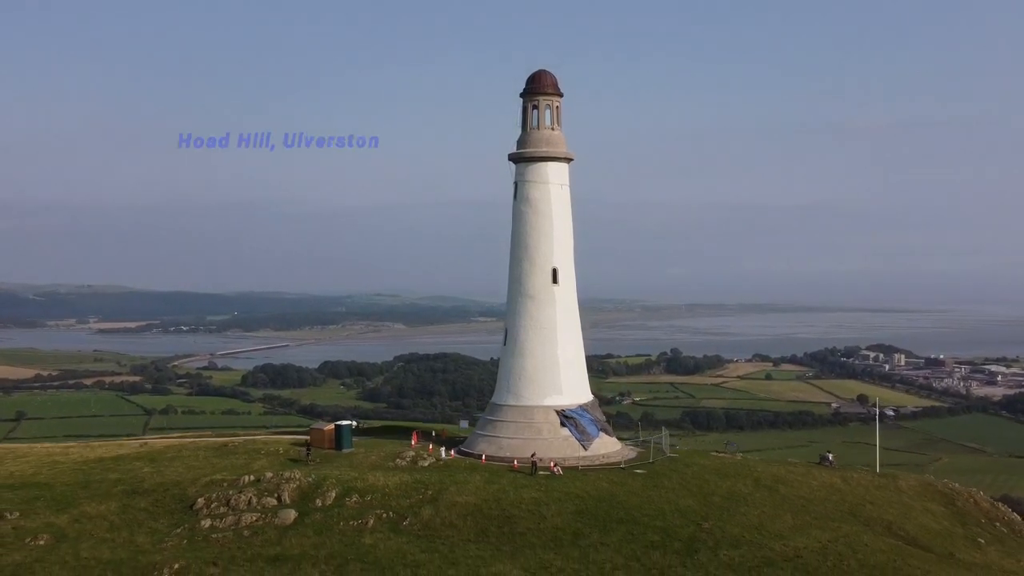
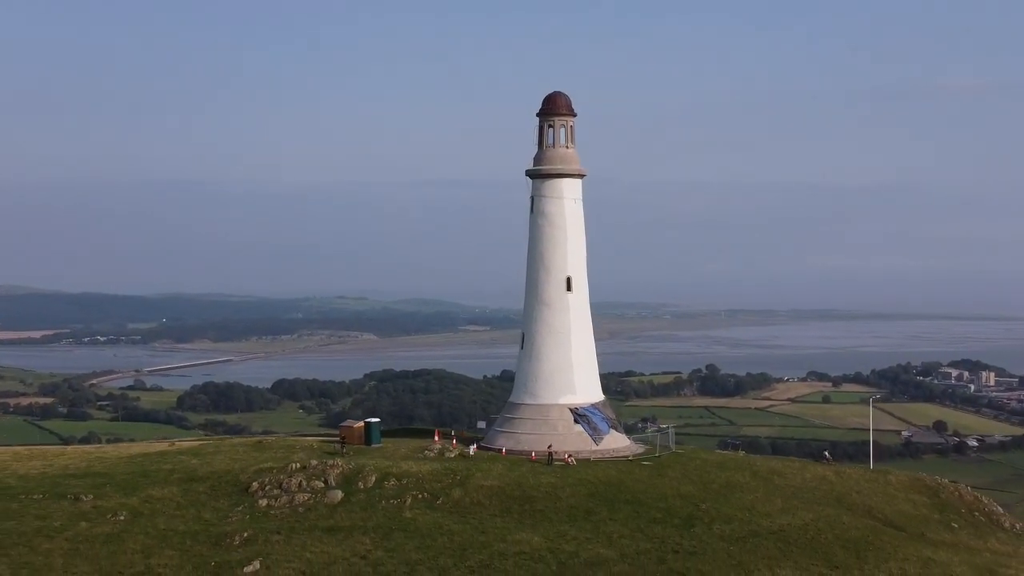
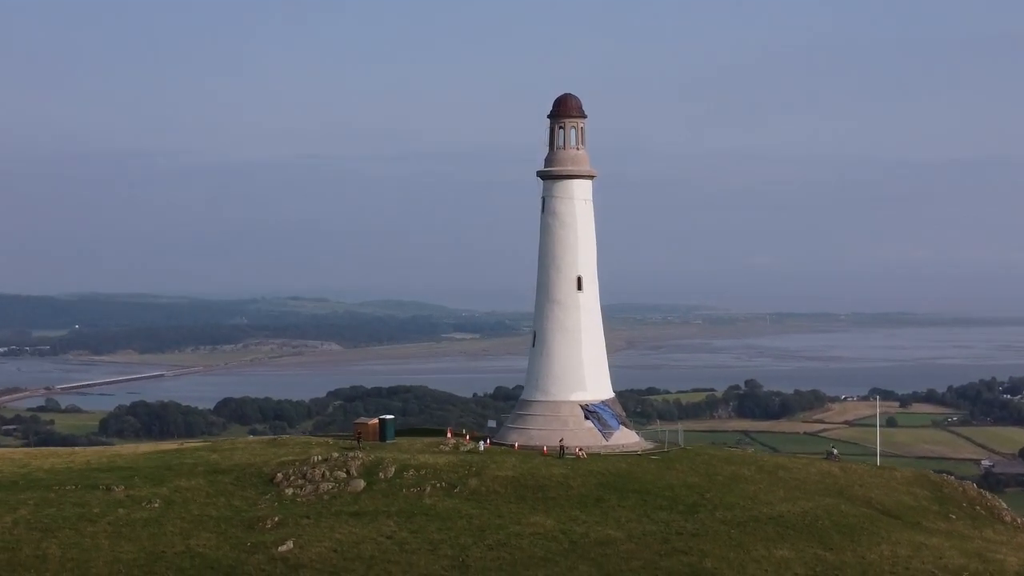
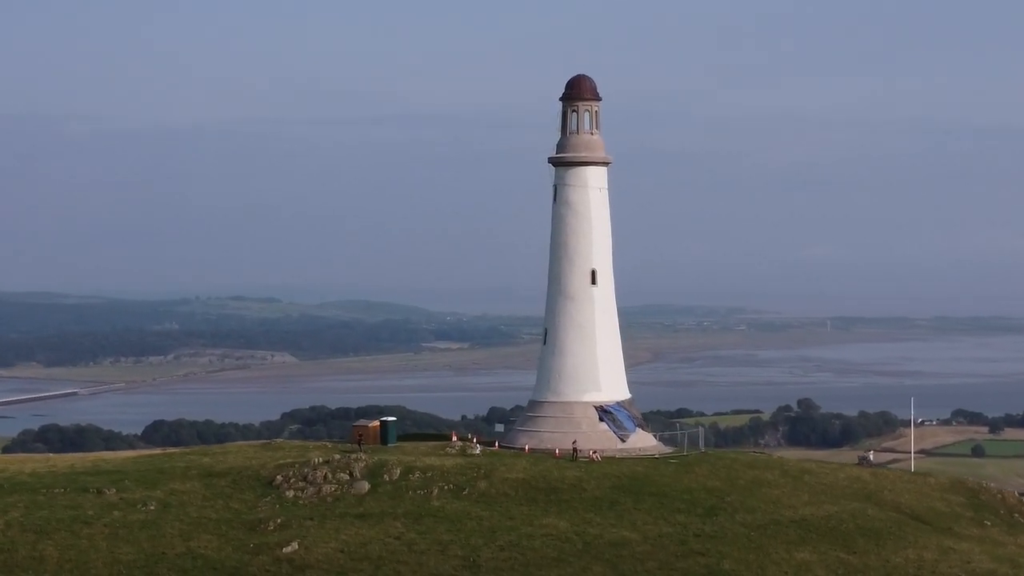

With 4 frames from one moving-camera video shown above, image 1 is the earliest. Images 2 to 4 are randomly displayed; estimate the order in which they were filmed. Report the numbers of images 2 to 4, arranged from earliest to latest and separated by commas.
2, 3, 4
